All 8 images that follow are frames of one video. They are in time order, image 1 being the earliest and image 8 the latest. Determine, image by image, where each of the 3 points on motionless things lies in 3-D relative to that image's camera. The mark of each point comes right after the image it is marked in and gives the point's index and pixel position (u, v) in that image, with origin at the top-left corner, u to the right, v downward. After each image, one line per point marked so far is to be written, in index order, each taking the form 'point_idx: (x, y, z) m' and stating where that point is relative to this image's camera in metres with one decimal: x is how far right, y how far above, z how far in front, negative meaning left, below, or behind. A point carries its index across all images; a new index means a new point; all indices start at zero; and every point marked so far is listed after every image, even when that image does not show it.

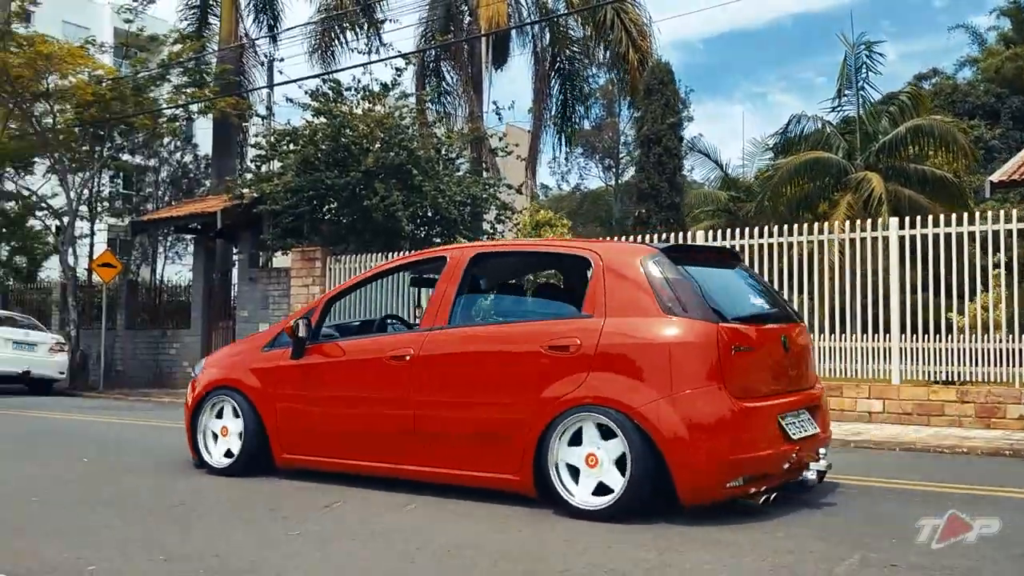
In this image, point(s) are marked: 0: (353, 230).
0: (-3.3, +1.2, +18.8) m
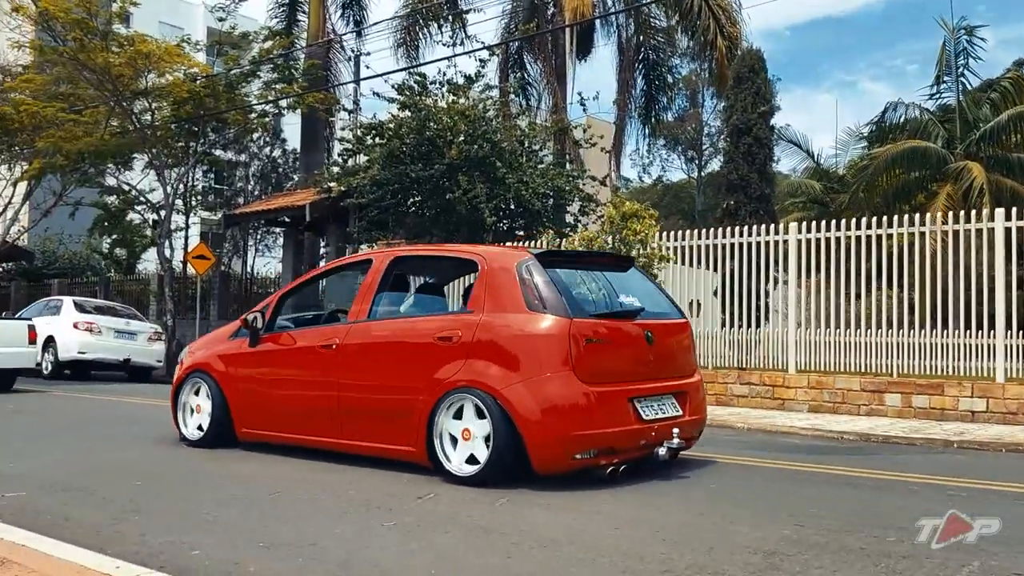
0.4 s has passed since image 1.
0: (-1.6, +1.4, +18.9) m
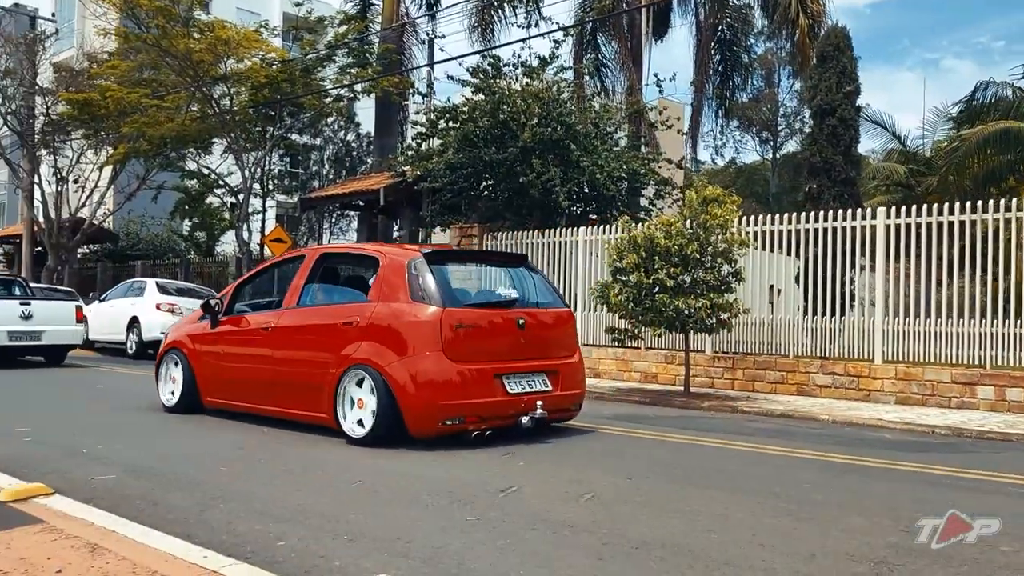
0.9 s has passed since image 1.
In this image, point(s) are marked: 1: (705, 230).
0: (0.0, +1.7, +18.8) m
1: (+2.8, +0.8, +13.0) m
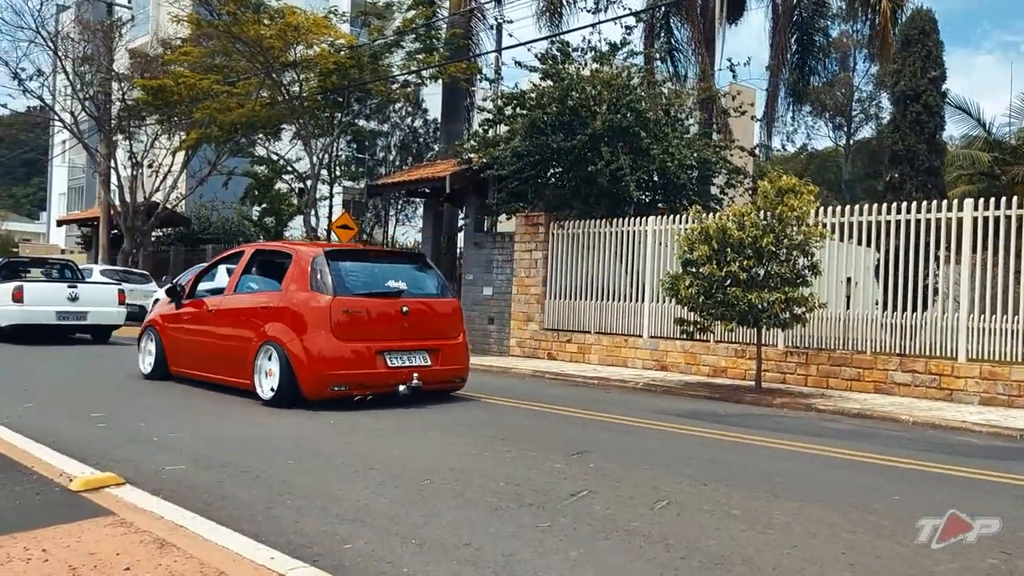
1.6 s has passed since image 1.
0: (+1.4, +1.9, +18.5) m
1: (+3.7, +0.9, +12.5) m
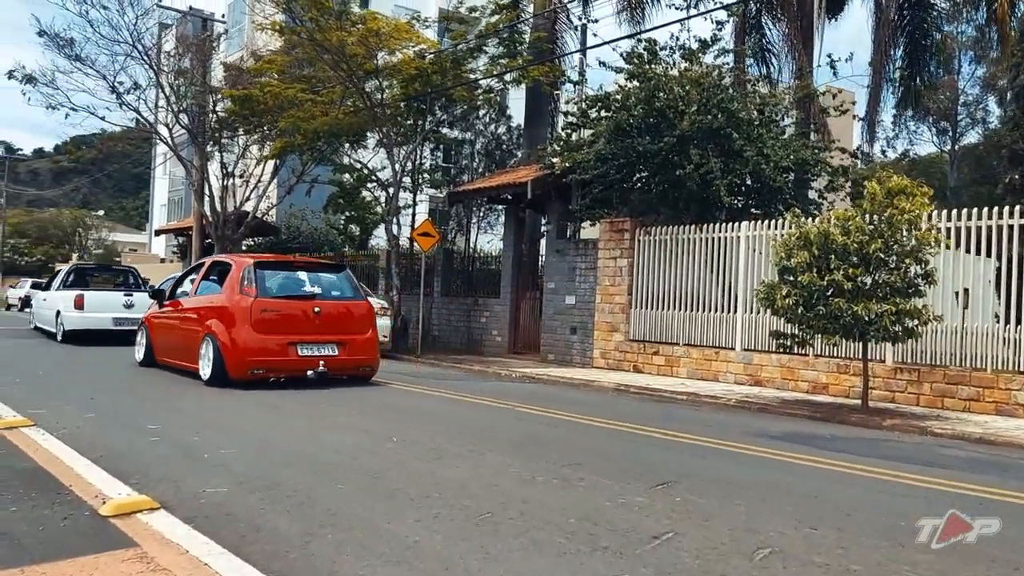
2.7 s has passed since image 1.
0: (+3.0, +1.7, +17.6) m
1: (+4.8, +0.8, +11.5) m
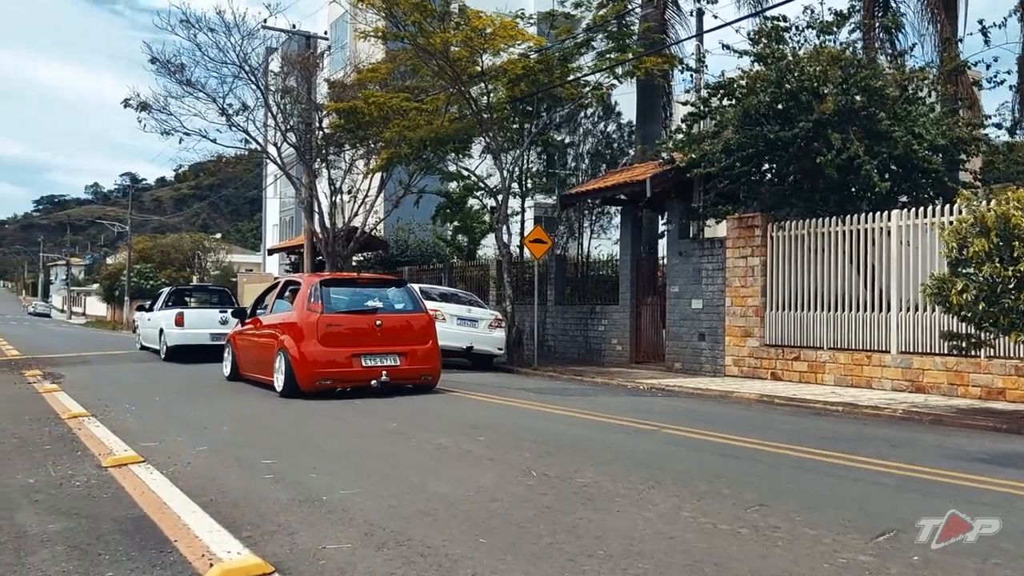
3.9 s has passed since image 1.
0: (+5.2, +1.8, +16.2) m
1: (+6.3, +0.9, +9.8) m
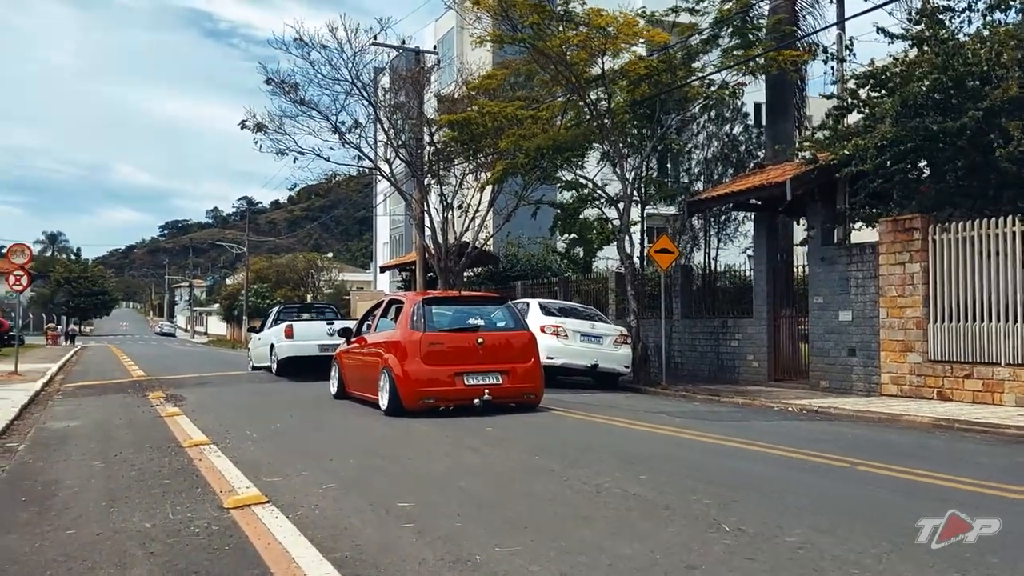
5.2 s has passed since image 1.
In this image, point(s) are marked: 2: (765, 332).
0: (+7.3, +1.6, +14.5) m
1: (+7.7, +0.9, +8.0) m
2: (+5.3, -0.9, +18.7) m
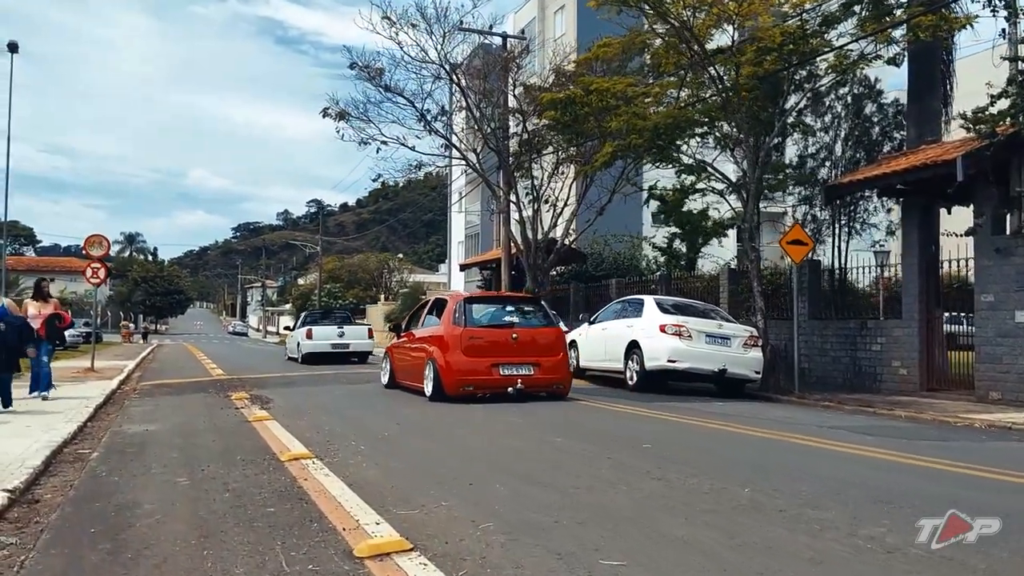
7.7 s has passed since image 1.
0: (+9.1, +1.7, +12.0) m
1: (+9.0, +1.0, +5.6) m
2: (+7.4, -0.8, +16.4) m
